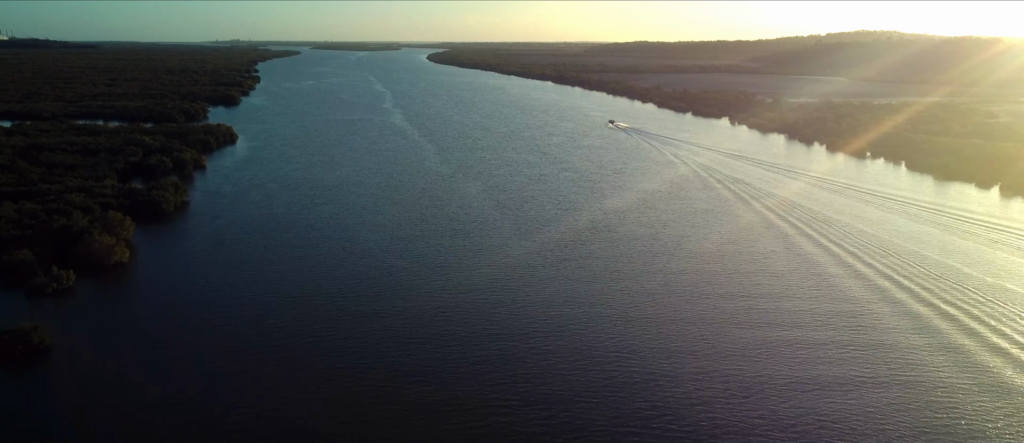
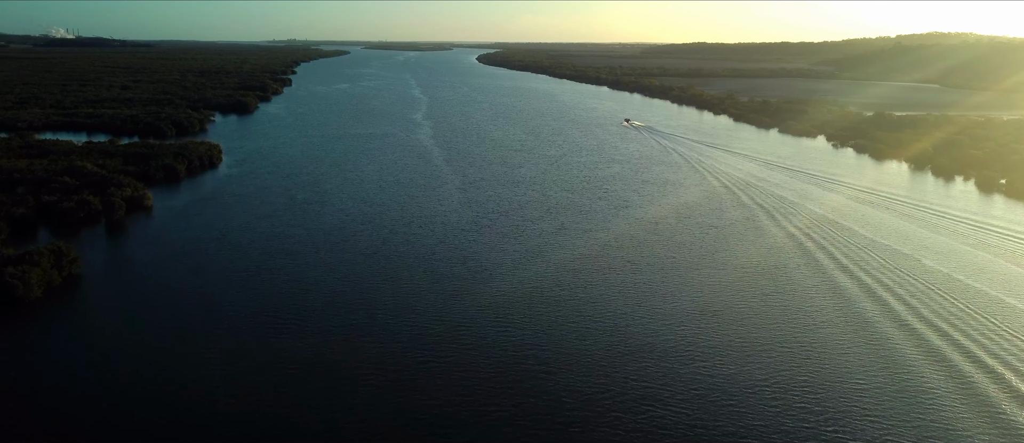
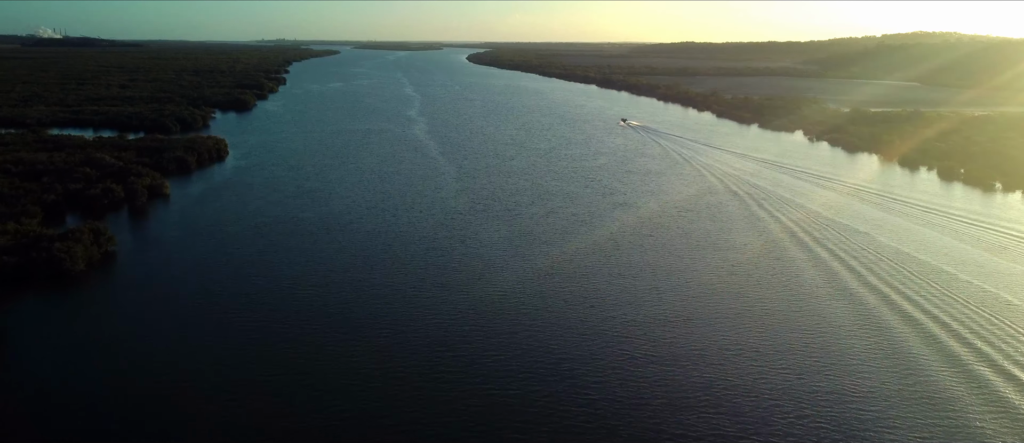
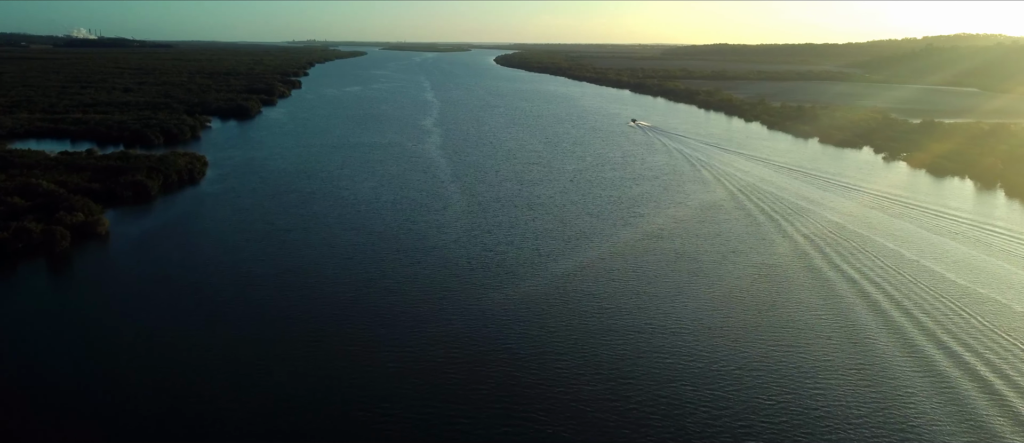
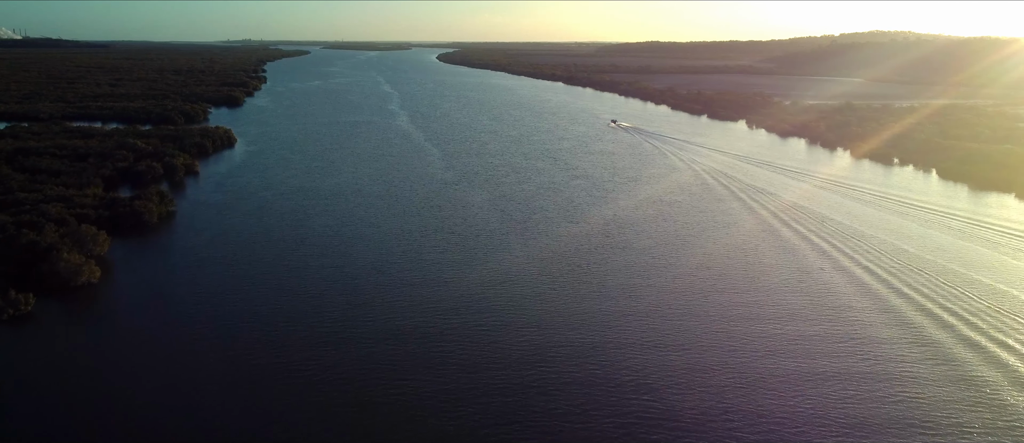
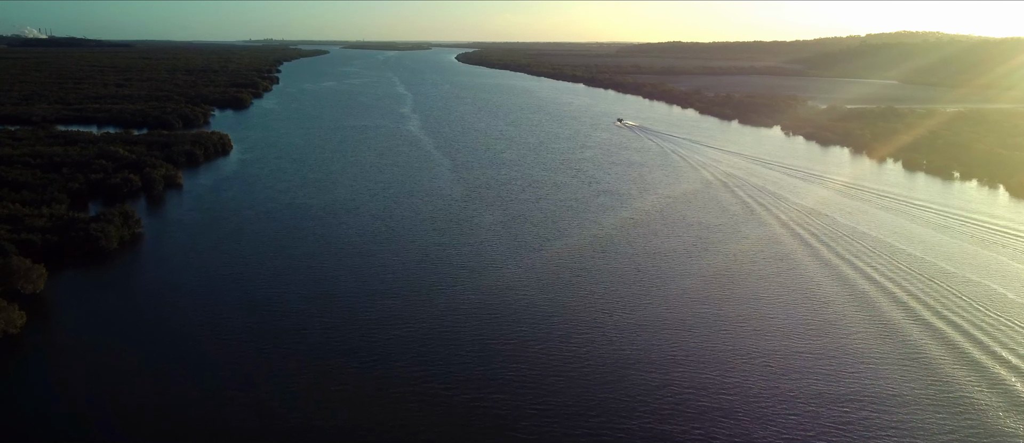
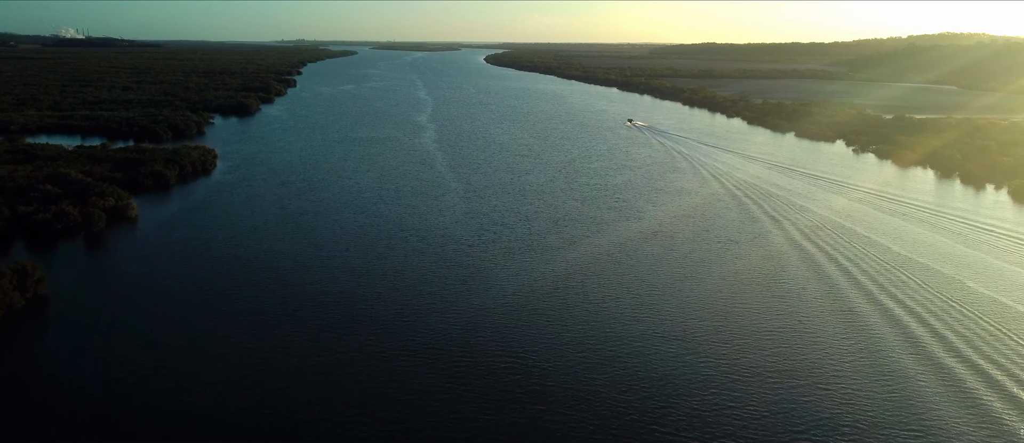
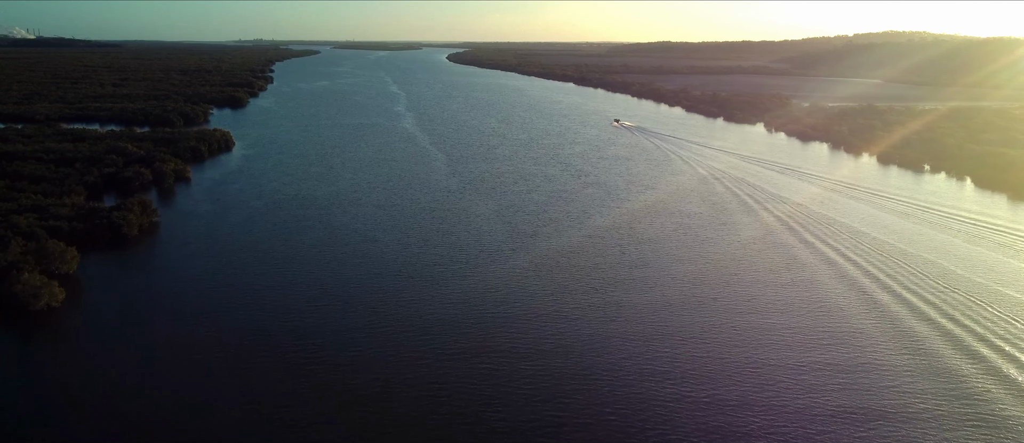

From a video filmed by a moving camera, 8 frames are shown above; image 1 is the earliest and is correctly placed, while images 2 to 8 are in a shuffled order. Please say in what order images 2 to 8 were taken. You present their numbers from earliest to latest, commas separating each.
5, 8, 6, 3, 2, 7, 4
